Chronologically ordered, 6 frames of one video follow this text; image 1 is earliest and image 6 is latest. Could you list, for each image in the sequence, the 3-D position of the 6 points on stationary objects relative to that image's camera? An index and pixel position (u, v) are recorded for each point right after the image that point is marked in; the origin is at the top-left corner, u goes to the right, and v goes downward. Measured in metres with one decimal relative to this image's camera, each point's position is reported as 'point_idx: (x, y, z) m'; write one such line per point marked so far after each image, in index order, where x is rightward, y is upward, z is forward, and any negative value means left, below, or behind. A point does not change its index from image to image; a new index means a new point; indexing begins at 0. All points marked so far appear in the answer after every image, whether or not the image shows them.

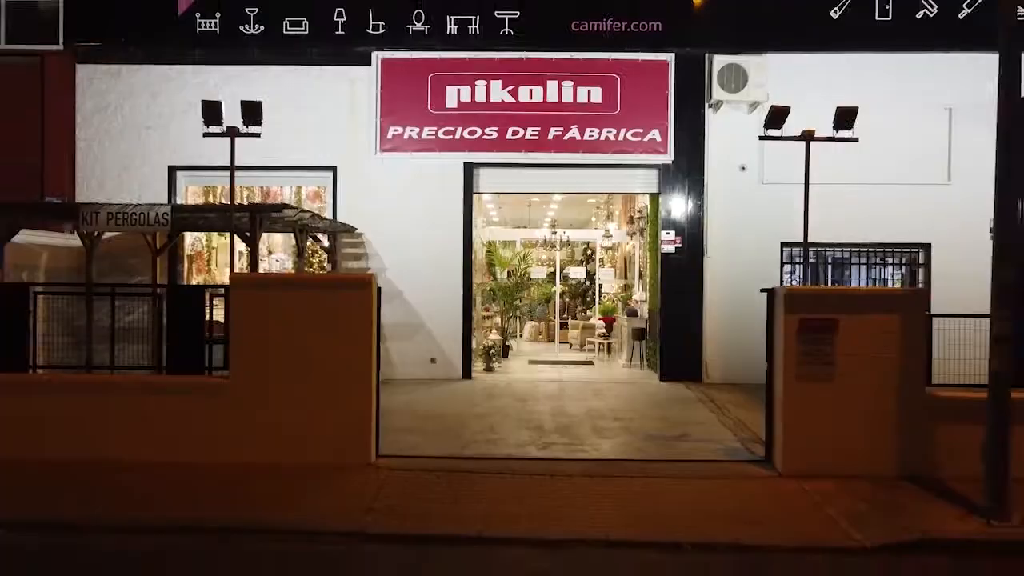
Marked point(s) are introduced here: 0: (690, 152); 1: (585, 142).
0: (+2.2, +1.7, +9.9) m
1: (+0.9, +1.8, +9.9) m
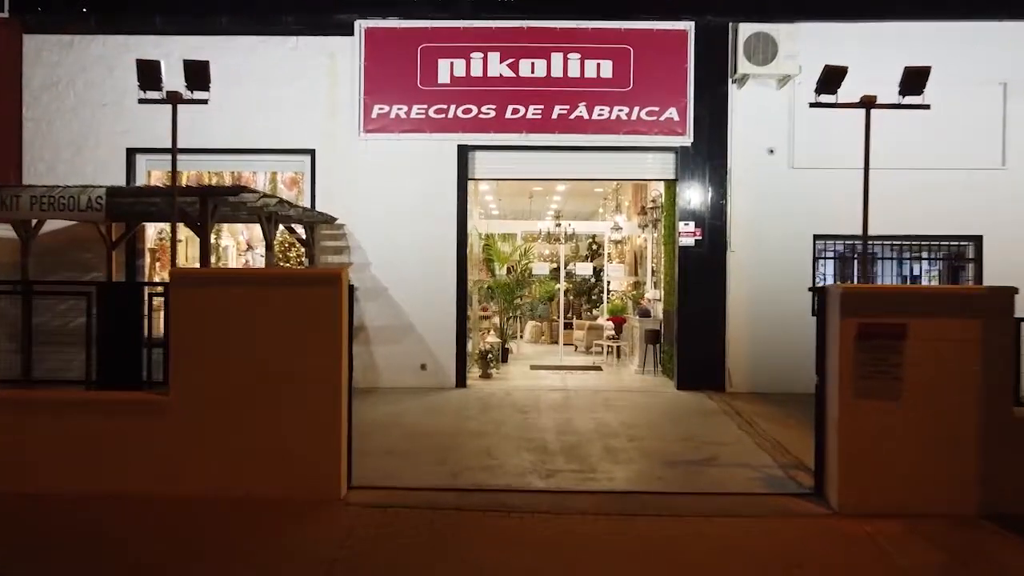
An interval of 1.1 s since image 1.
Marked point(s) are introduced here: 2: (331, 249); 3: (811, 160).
0: (+2.2, +1.7, +8.8) m
1: (+0.9, +1.8, +8.8) m
2: (-2.0, +0.4, +8.9) m
3: (+3.2, +1.4, +8.8) m
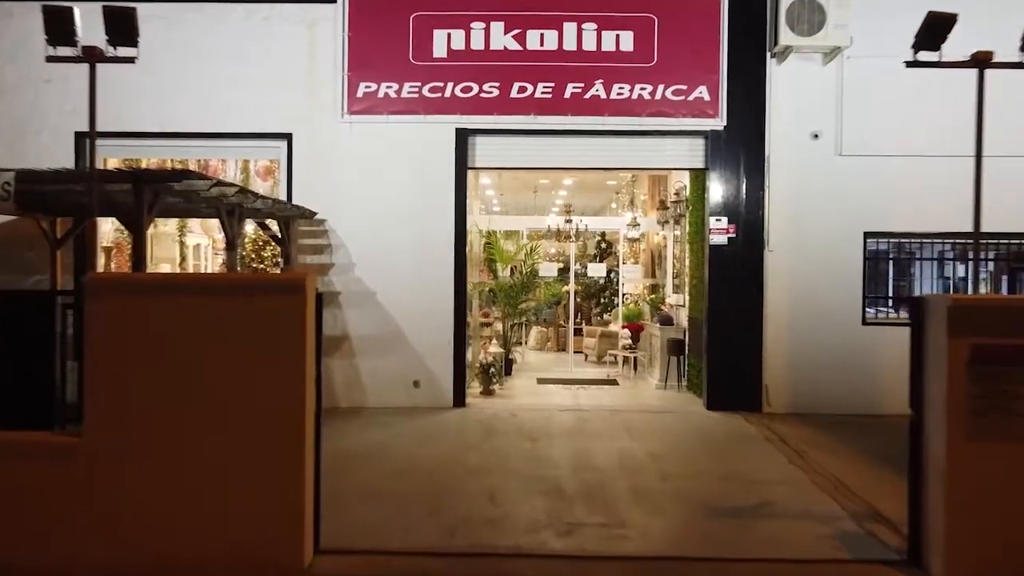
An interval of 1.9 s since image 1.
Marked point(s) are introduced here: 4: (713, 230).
0: (+2.2, +1.6, +7.7) m
1: (+0.9, +1.8, +7.7) m
2: (-1.9, +0.4, +7.8) m
3: (+3.3, +1.3, +7.6) m
4: (+1.9, +0.6, +7.7) m
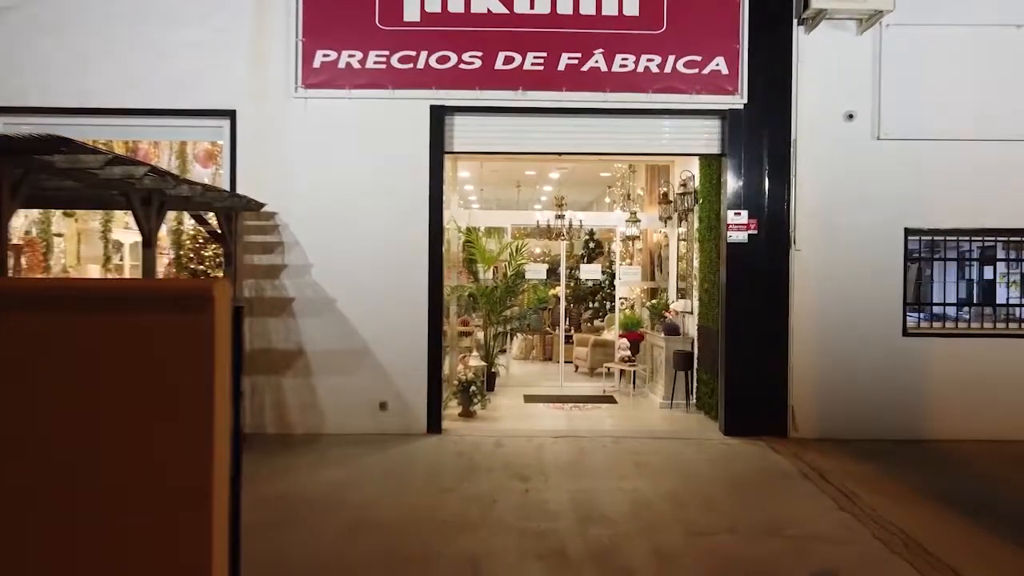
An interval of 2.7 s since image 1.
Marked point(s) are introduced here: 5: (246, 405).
0: (+2.1, +1.6, +6.6) m
1: (+0.8, +1.7, +6.6) m
2: (-2.1, +0.3, +6.6) m
3: (+3.2, +1.3, +6.6) m
4: (+1.8, +0.5, +6.6) m
5: (-2.2, -0.9, +6.6) m
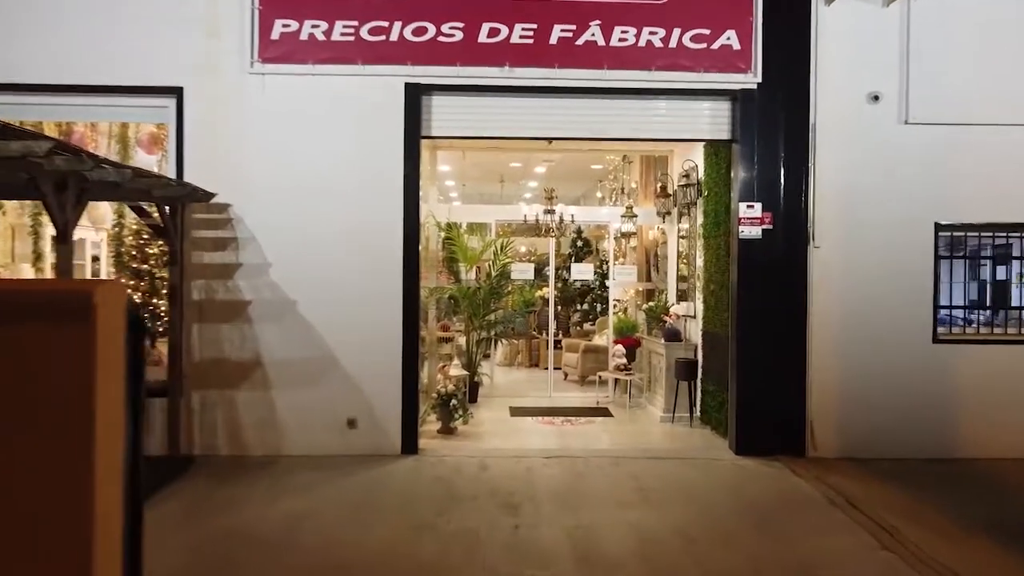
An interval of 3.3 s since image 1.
0: (+2.0, +1.6, +5.9) m
1: (+0.7, +1.7, +5.8) m
2: (-2.2, +0.3, +5.8) m
3: (+3.1, +1.3, +5.9) m
4: (+1.7, +0.5, +5.9) m
5: (-2.3, -1.0, +5.8) m
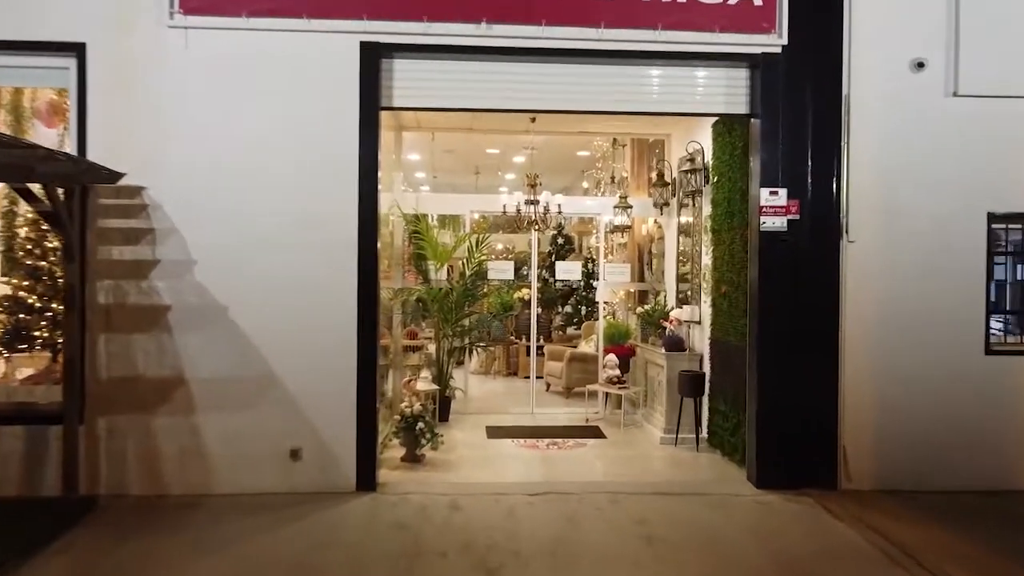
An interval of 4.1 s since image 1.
0: (+1.9, +1.6, +5.0) m
1: (+0.6, +1.7, +4.9) m
2: (-2.3, +0.3, +4.7) m
3: (+2.9, +1.3, +5.0) m
4: (+1.6, +0.5, +5.0) m
5: (-2.4, -1.0, +4.7) m
